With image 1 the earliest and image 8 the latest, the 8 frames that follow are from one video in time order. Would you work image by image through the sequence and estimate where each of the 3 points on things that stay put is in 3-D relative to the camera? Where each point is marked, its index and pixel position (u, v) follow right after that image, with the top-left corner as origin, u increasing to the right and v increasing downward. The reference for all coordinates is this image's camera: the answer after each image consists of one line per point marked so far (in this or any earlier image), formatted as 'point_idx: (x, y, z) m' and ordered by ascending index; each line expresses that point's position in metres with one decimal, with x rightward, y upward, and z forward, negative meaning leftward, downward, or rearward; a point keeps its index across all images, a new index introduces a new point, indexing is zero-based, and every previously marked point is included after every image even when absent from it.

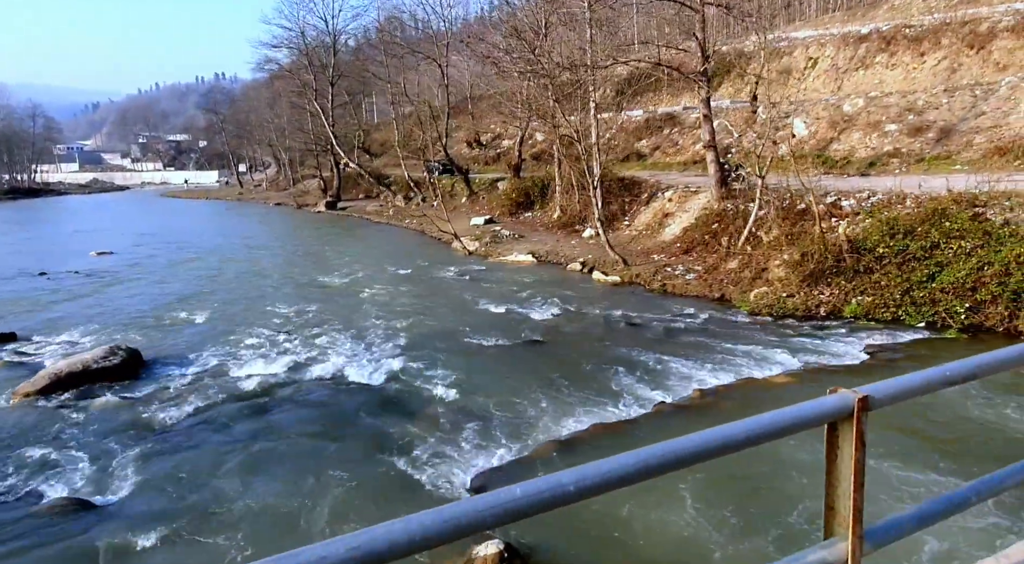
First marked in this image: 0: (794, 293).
0: (+4.5, -0.2, +11.5) m
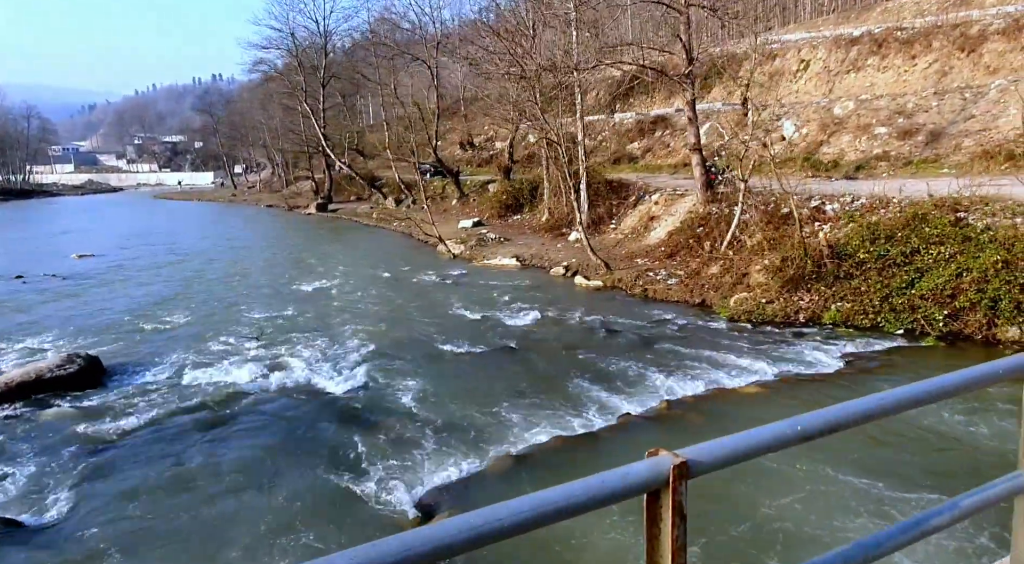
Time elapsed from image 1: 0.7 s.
0: (+4.1, -0.3, +11.3) m
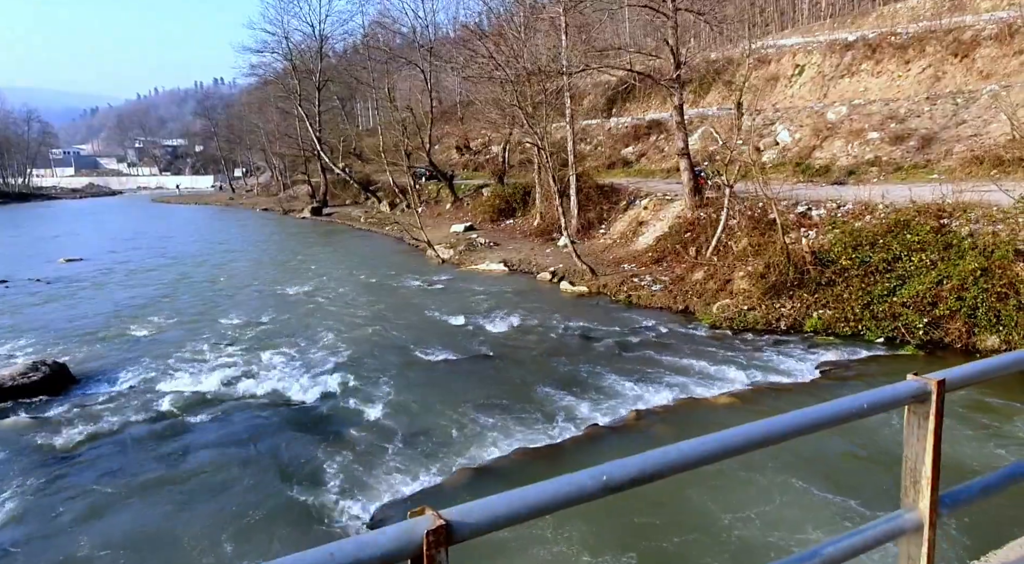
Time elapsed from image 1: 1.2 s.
0: (+3.7, -0.4, +11.2) m
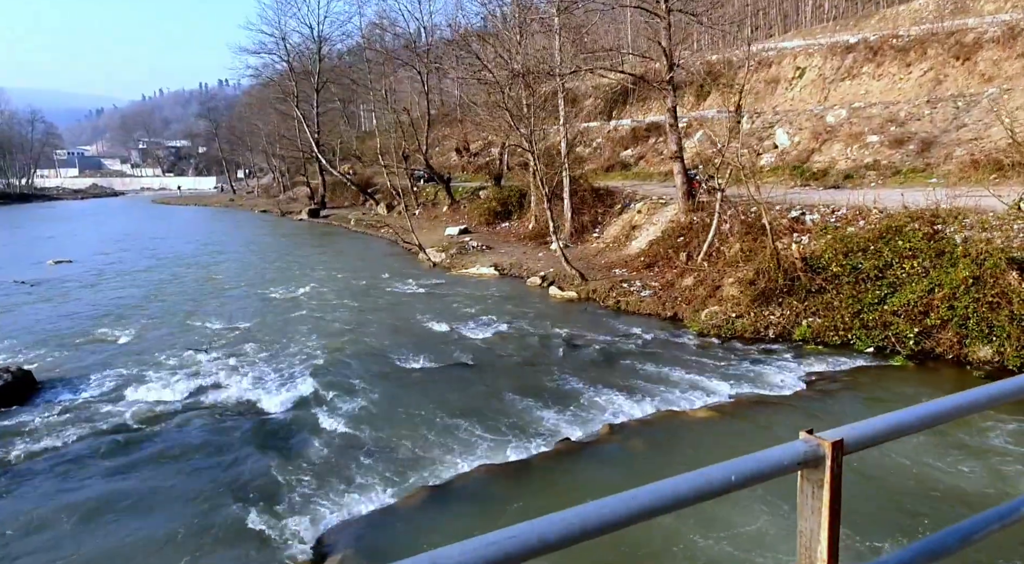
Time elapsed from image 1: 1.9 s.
0: (+3.5, -0.5, +10.9) m
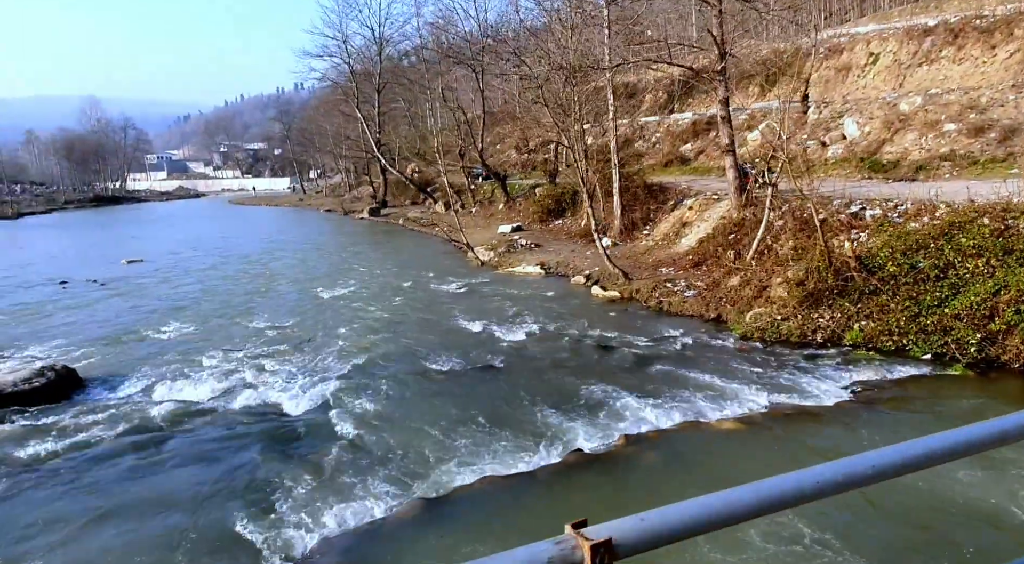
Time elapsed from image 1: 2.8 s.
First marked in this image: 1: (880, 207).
0: (+3.9, -0.5, +10.3) m
1: (+6.2, +1.3, +12.4) m
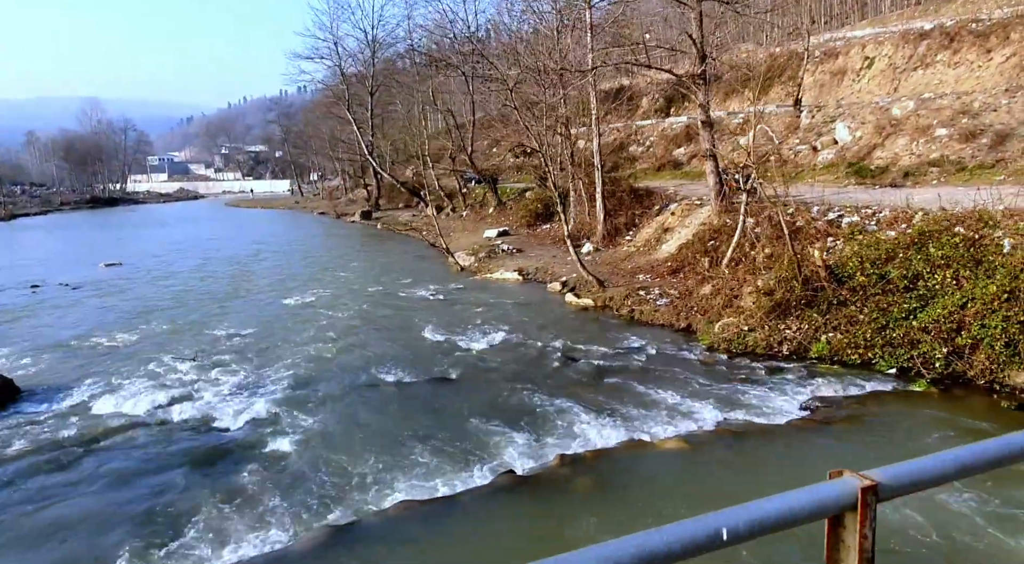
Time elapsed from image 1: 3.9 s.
0: (+3.3, -0.6, +9.9) m
1: (+5.7, +1.1, +12.0) m
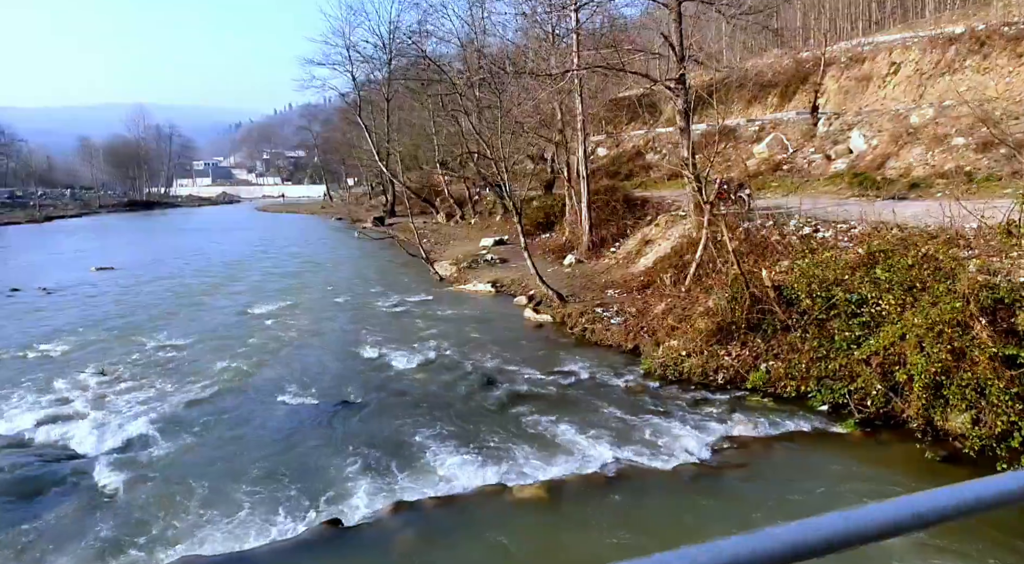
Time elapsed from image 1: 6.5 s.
0: (+2.3, -0.9, +9.1) m
1: (+4.8, +0.8, +11.1) m
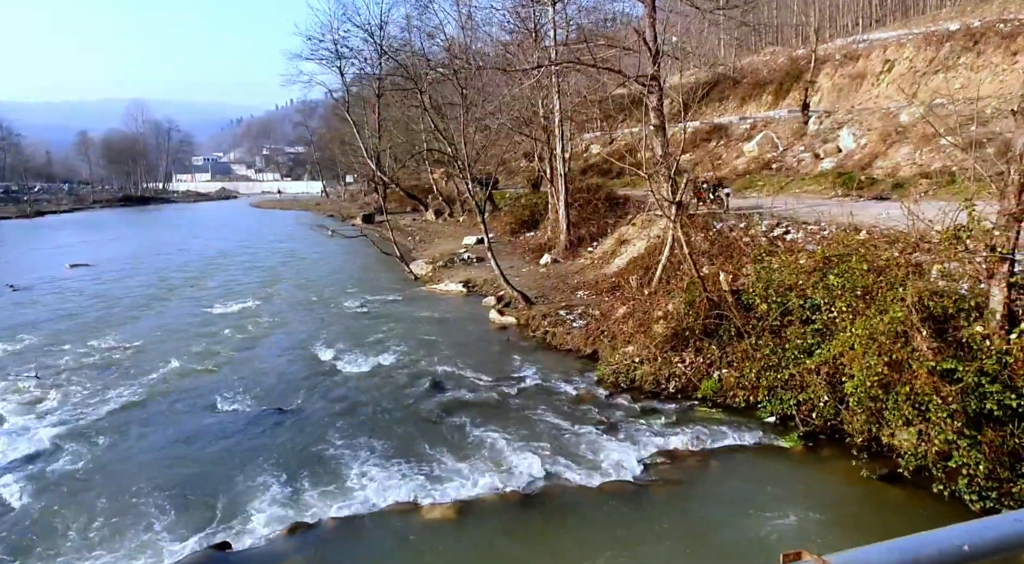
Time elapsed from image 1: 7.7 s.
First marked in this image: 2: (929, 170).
0: (+1.6, -0.9, +8.7) m
1: (+4.1, +0.8, +10.7) m
2: (+10.4, +2.8, +18.2) m
